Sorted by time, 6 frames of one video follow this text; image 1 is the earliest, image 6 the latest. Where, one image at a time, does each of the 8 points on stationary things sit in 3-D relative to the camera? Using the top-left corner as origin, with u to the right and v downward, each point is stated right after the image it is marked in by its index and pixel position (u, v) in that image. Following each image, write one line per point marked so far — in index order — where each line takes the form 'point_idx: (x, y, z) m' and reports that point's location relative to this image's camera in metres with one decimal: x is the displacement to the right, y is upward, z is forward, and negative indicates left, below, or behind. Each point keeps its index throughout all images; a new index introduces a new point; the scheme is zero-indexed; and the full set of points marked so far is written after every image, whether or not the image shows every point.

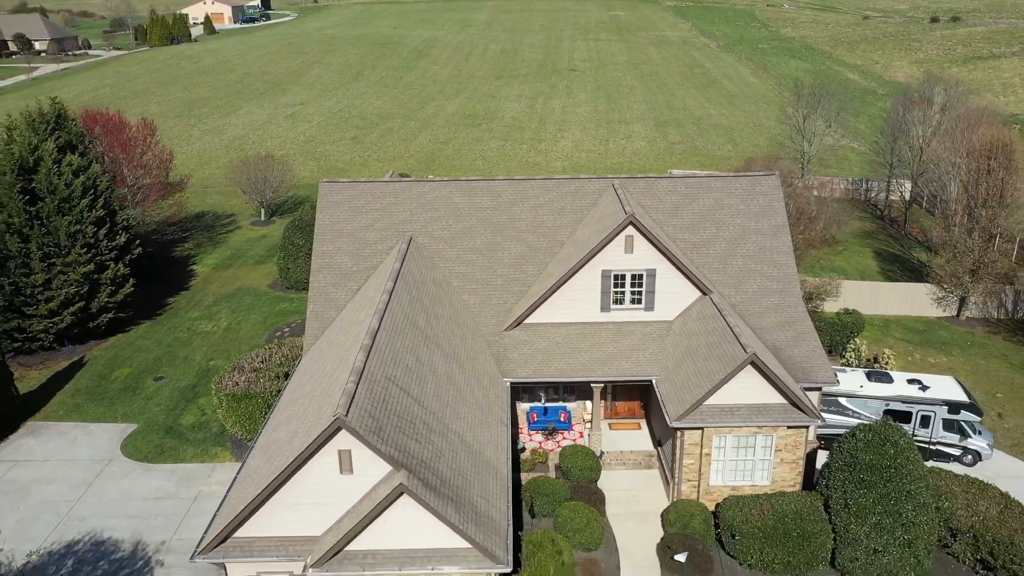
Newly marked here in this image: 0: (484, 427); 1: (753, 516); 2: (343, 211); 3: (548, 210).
0: (-0.4, -2.2, +13.4) m
1: (+3.9, -3.7, +13.5) m
2: (-3.6, +1.7, +17.6) m
3: (+0.8, +1.7, +17.6) m
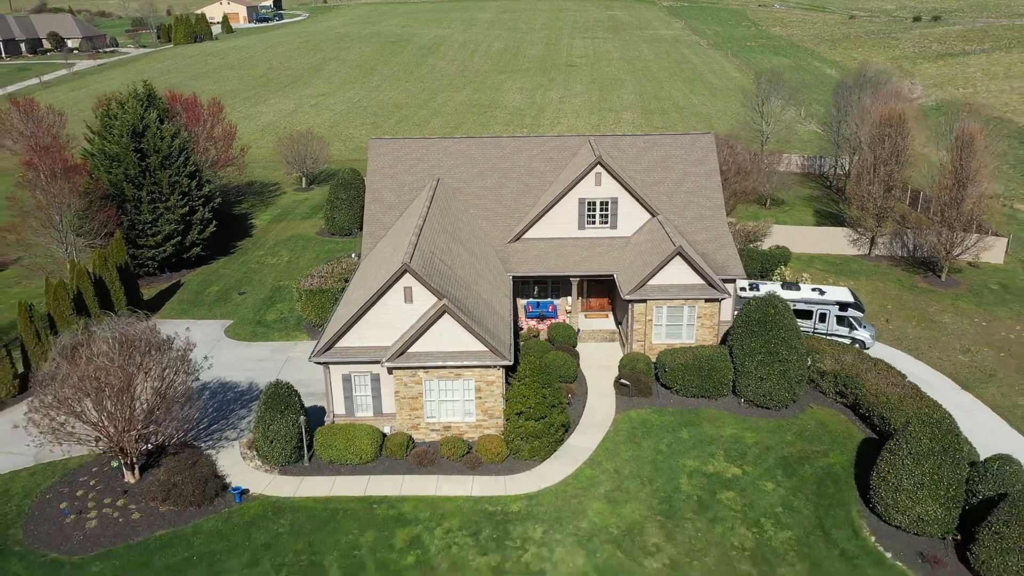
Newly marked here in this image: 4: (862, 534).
0: (-0.4, -0.1, +19.5) m
1: (+4.0, -1.7, +19.5) m
2: (-3.6, +3.8, +23.7) m
3: (+0.8, +3.7, +23.6) m
4: (+6.5, -4.6, +15.4) m
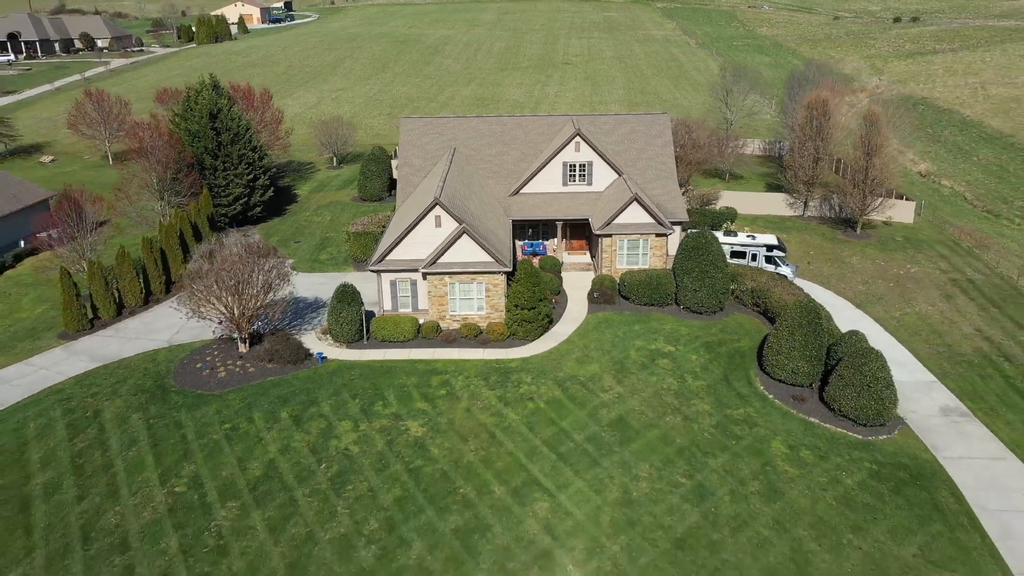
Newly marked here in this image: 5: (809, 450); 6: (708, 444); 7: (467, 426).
0: (-0.4, +1.9, +26.2) m
1: (+4.0, +0.3, +26.3) m
2: (-3.6, +5.8, +30.4) m
3: (+0.8, +5.7, +30.4) m
4: (+6.5, -2.6, +22.2) m
5: (+7.0, -3.8, +19.5) m
6: (+4.6, -3.6, +19.3) m
7: (-1.1, -3.3, +19.7) m
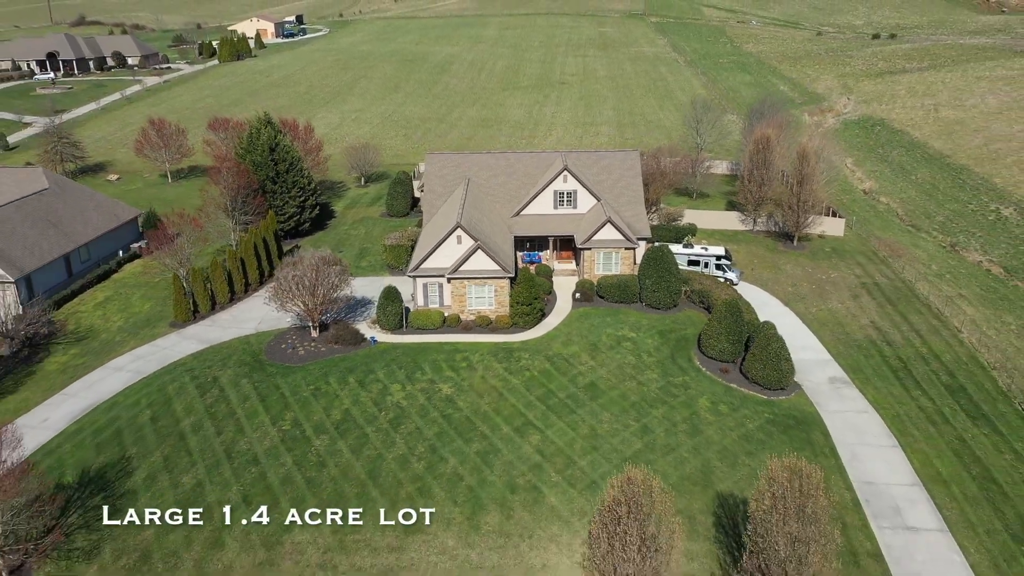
0: (-0.3, +1.8, +34.1) m
1: (+4.0, +0.3, +34.2) m
2: (-3.5, +5.7, +38.4) m
3: (+0.9, +5.7, +38.3) m
4: (+6.6, -2.6, +30.1) m
5: (+7.1, -3.8, +27.4) m
6: (+4.7, -3.7, +27.2) m
7: (-1.0, -3.3, +27.6) m
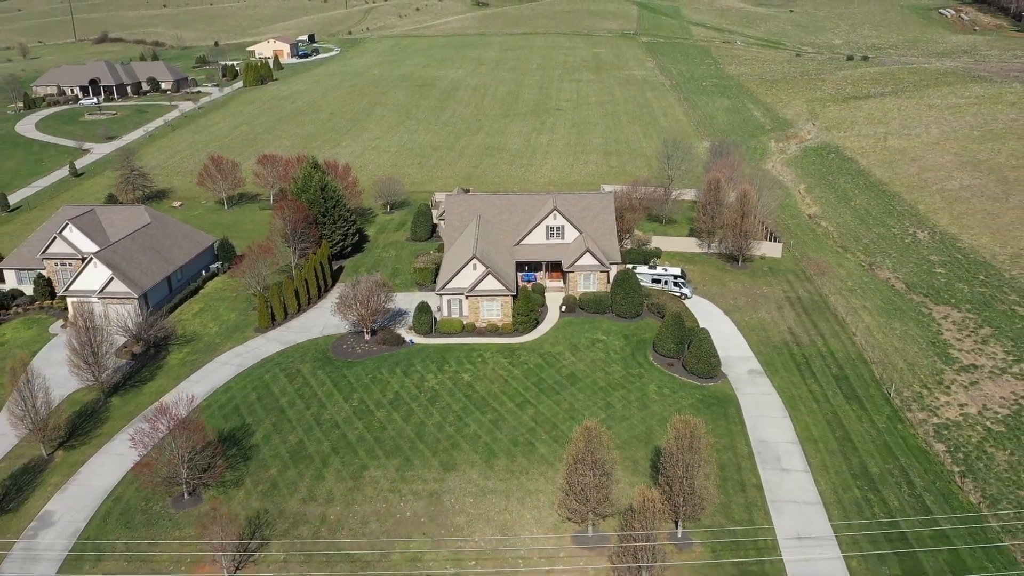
0: (-0.2, +1.1, +44.7) m
1: (+4.1, -0.5, +44.7) m
2: (-3.4, +5.0, +48.9) m
3: (+1.0, +4.9, +48.8) m
4: (+6.7, -3.4, +40.6) m
5: (+7.2, -4.6, +37.9) m
6: (+4.8, -4.4, +37.7) m
7: (-0.9, -4.1, +38.1) m
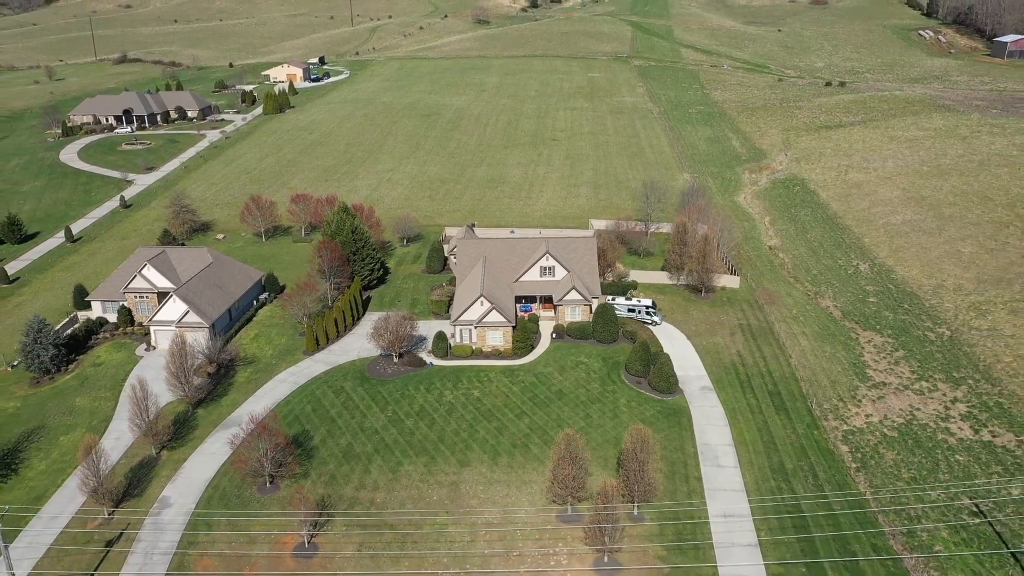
0: (-0.2, -1.0, +54.8) m
1: (+4.1, -2.5, +54.8) m
2: (-3.4, +3.0, +59.0) m
3: (+1.0, +2.9, +58.9) m
4: (+6.7, -5.4, +50.7) m
5: (+7.2, -6.6, +48.0) m
6: (+4.8, -6.5, +47.8) m
7: (-0.9, -6.1, +48.2) m
